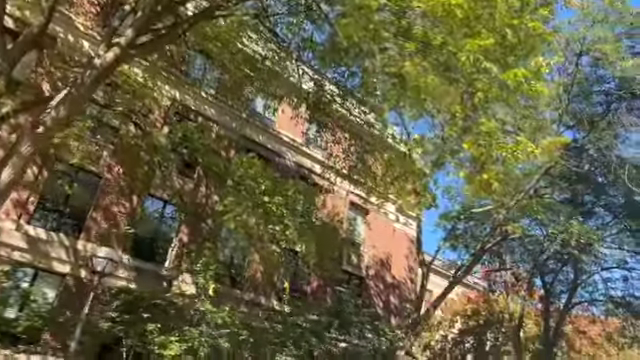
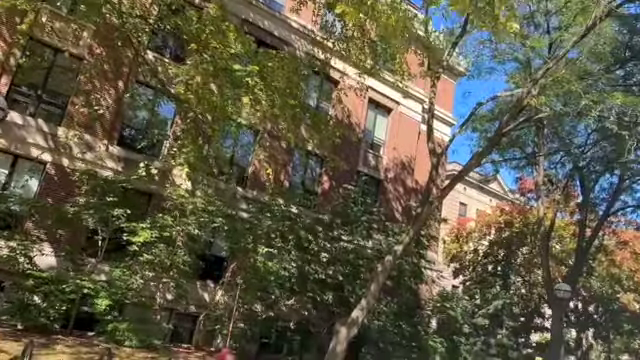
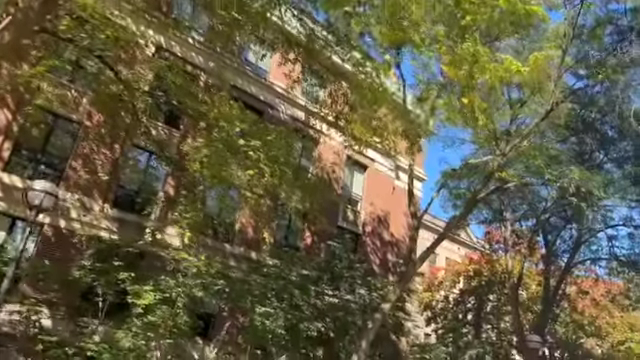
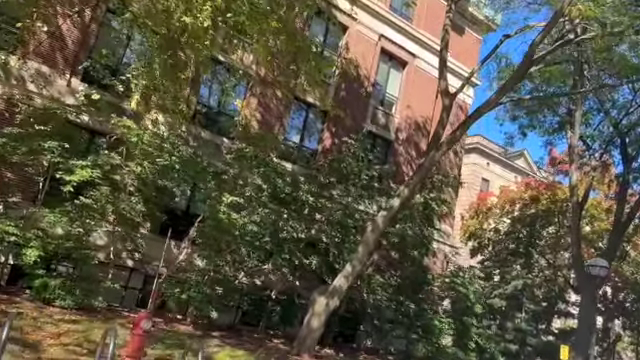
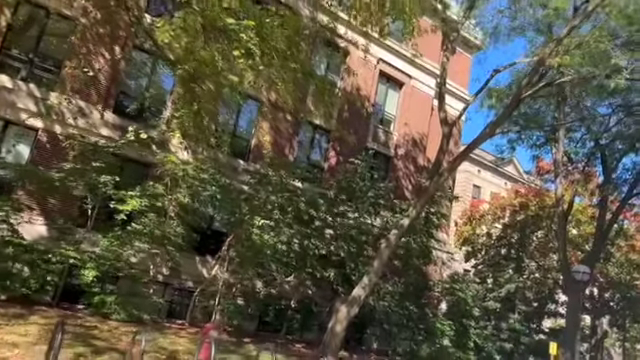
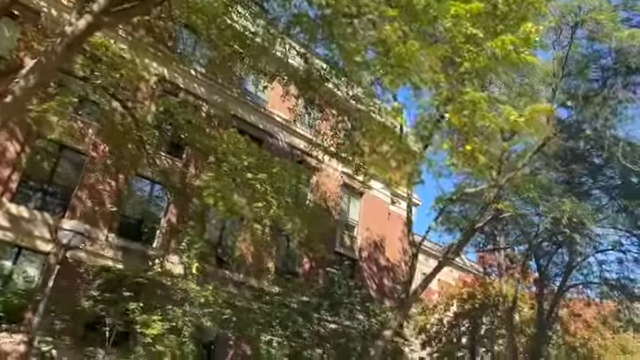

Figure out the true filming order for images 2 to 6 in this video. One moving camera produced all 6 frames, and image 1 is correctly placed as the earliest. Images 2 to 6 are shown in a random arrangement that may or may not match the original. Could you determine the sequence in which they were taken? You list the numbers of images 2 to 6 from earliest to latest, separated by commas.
6, 3, 2, 5, 4
